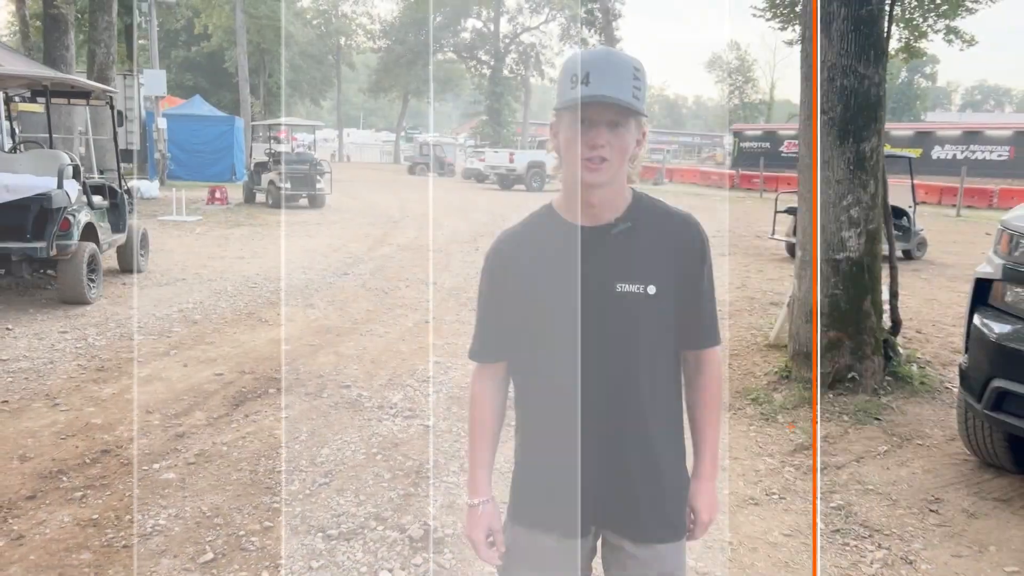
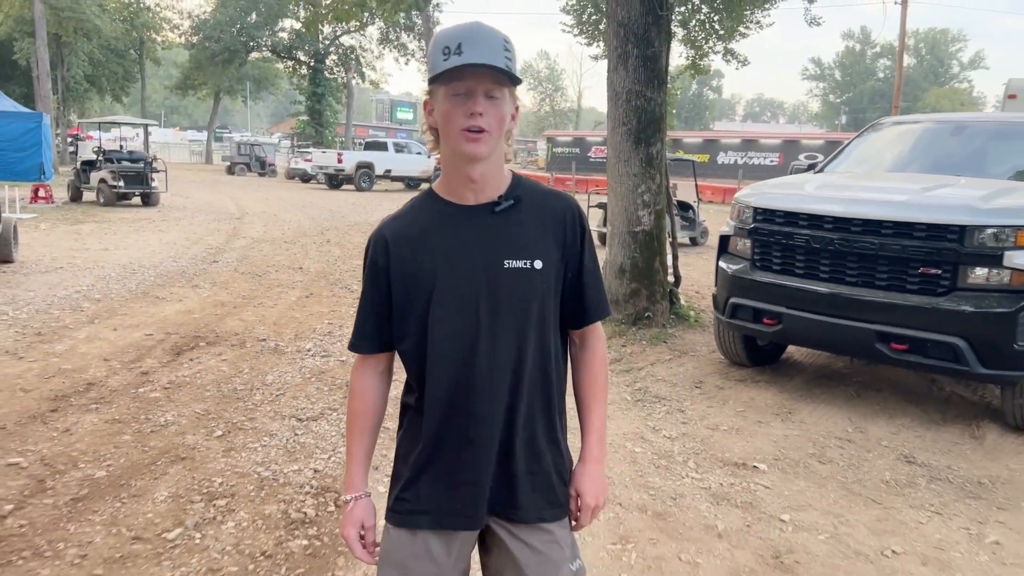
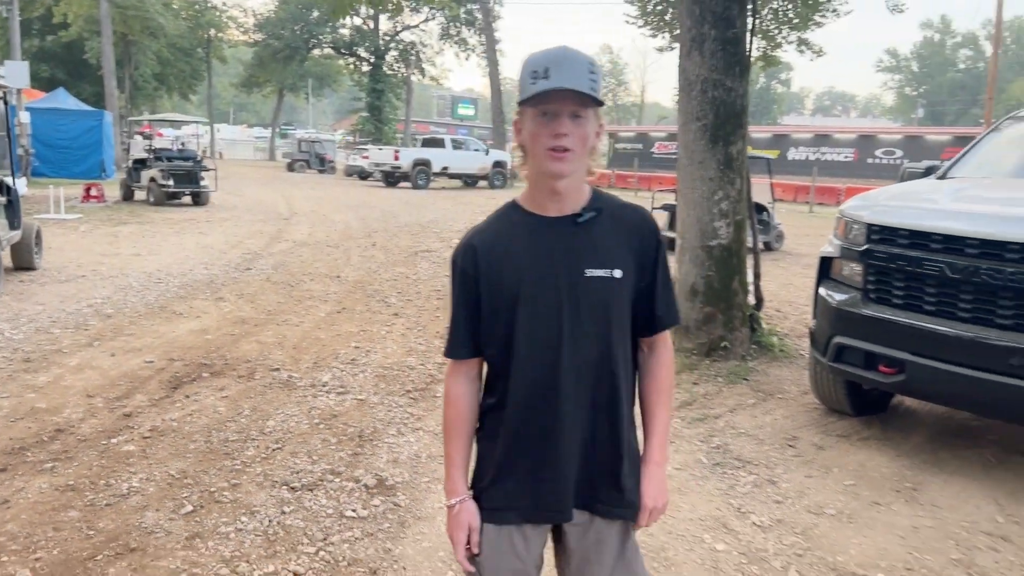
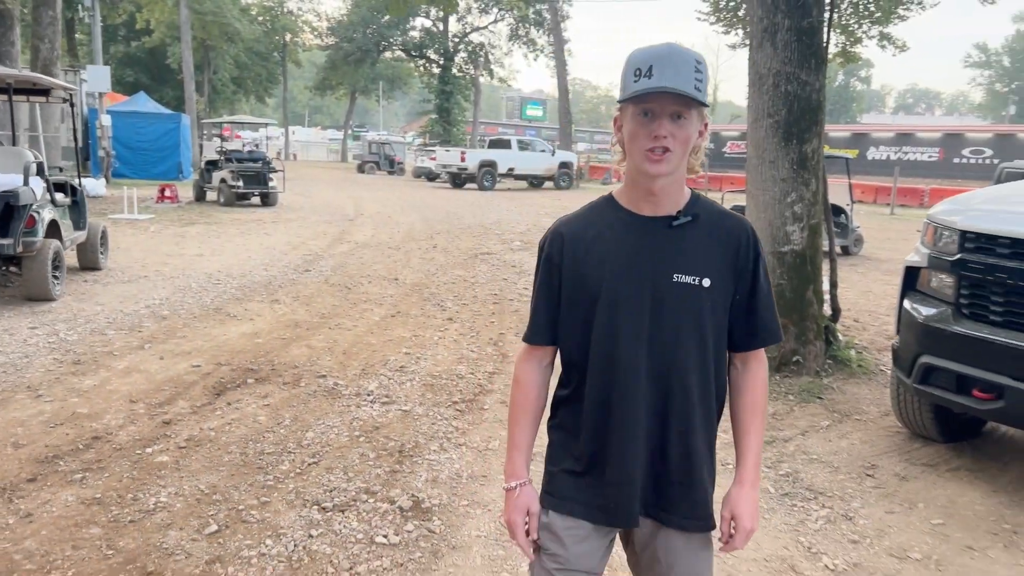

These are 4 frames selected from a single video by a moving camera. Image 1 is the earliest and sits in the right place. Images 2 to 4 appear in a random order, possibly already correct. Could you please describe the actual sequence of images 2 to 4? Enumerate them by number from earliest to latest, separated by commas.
4, 3, 2
